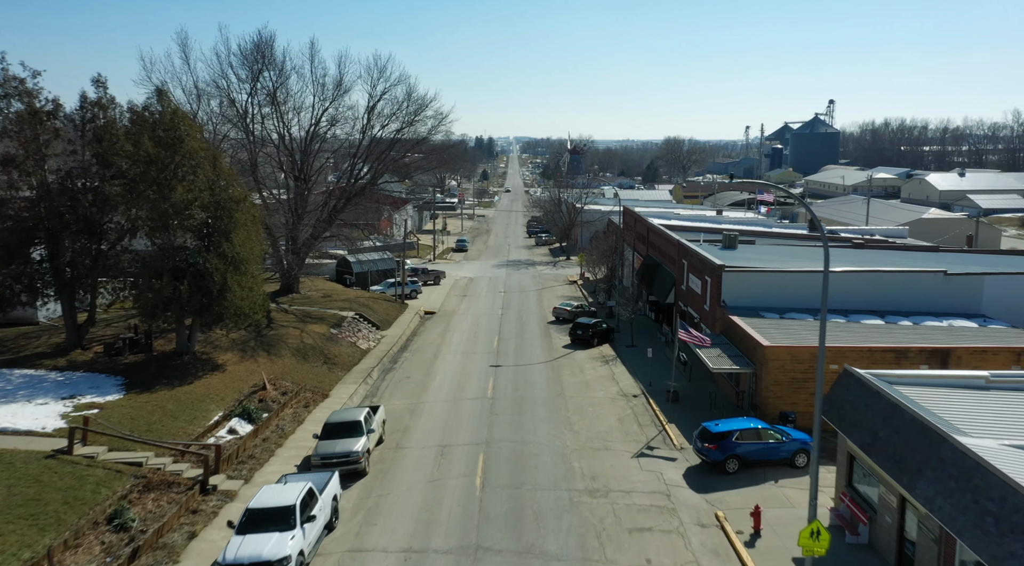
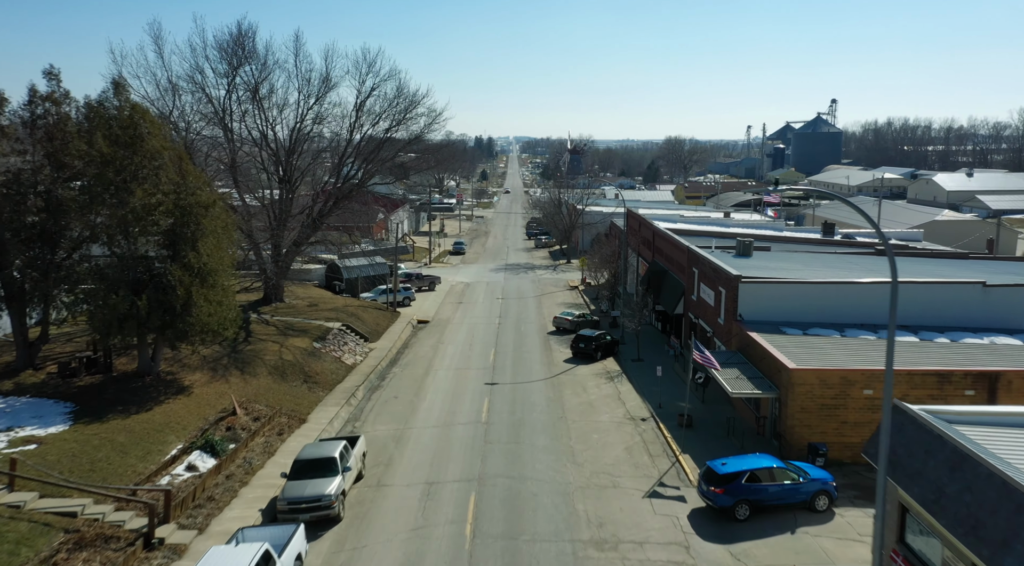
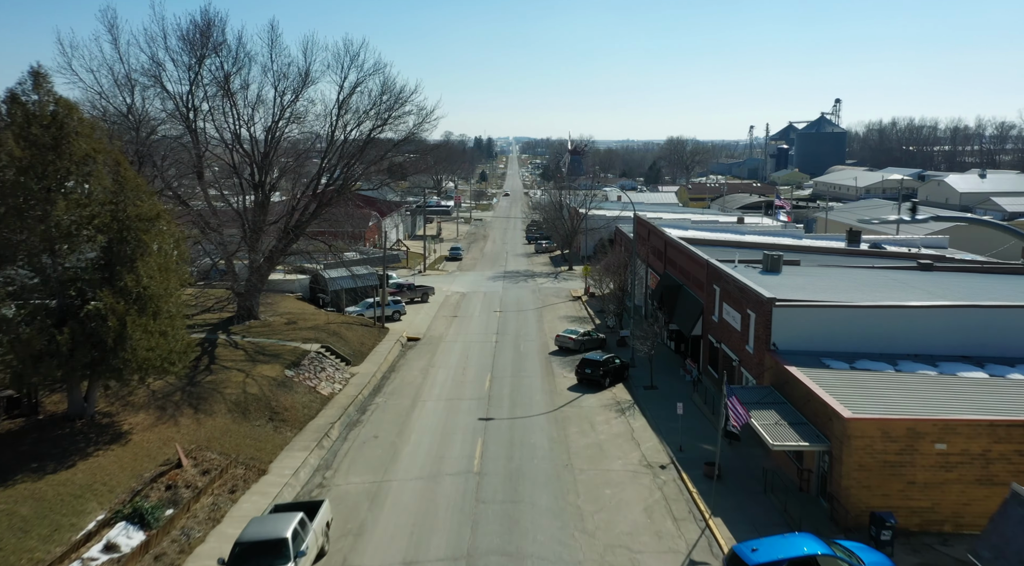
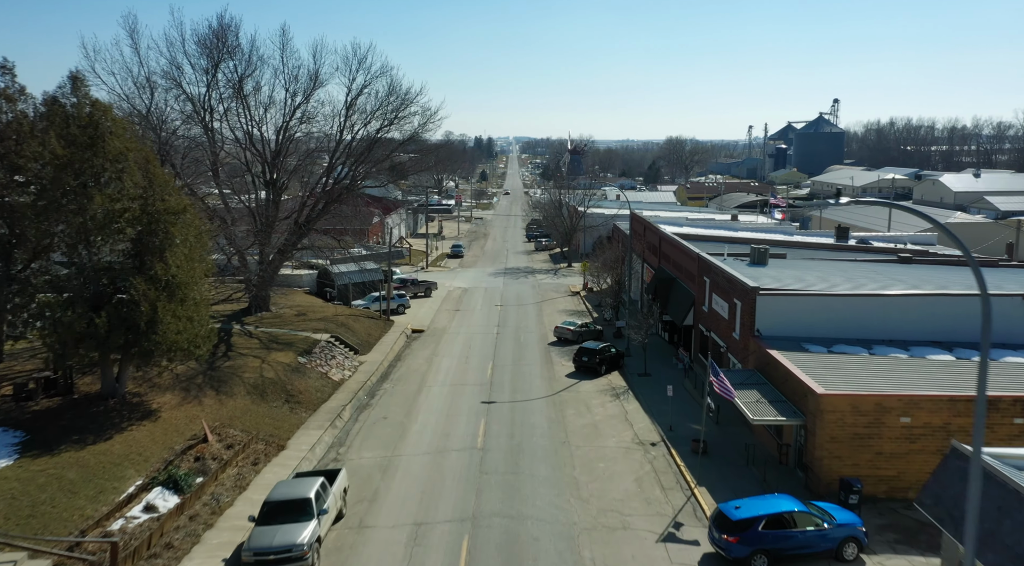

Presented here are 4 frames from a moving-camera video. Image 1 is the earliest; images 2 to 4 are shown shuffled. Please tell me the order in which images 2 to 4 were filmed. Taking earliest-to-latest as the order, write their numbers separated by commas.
2, 4, 3
